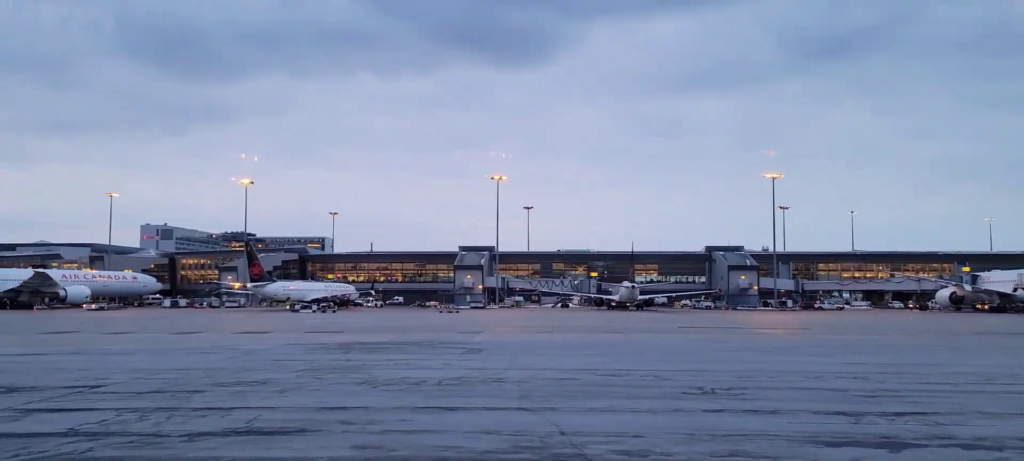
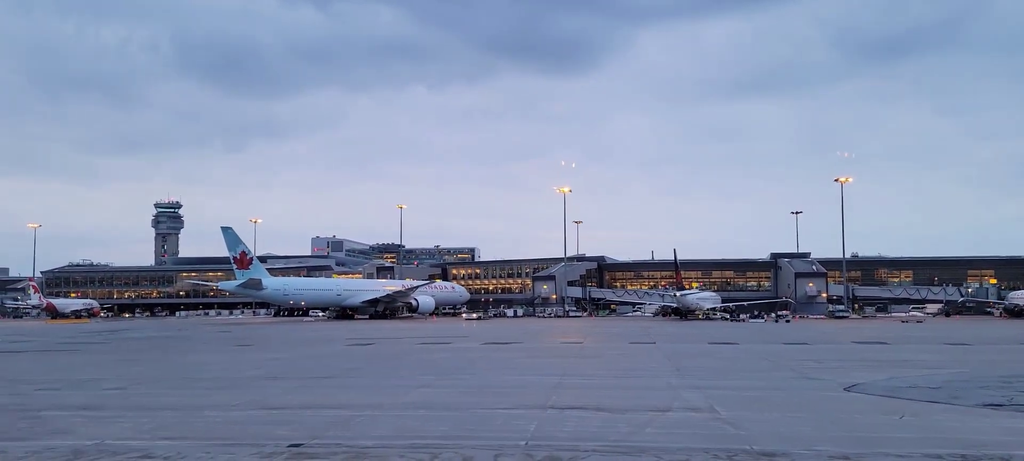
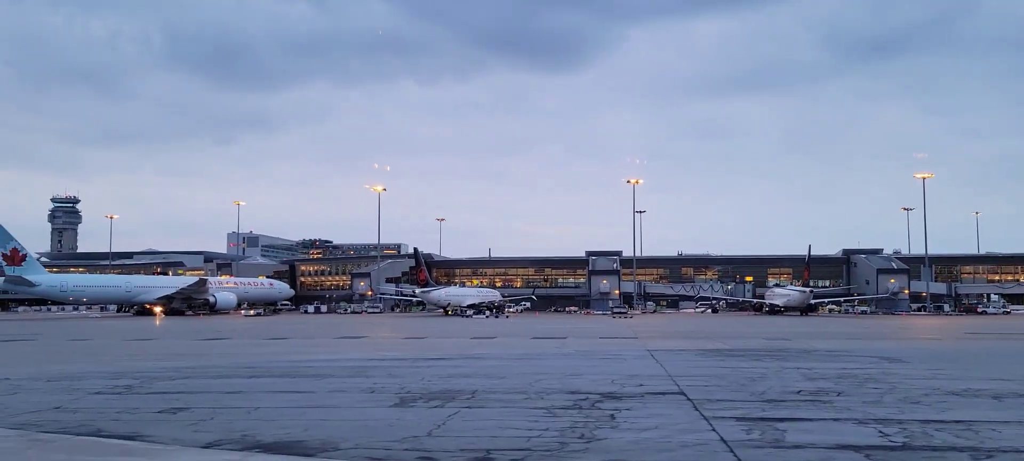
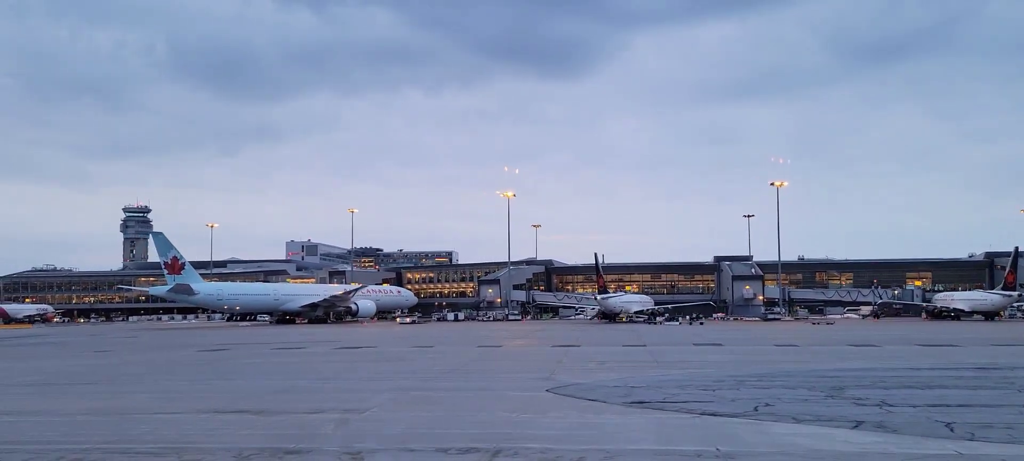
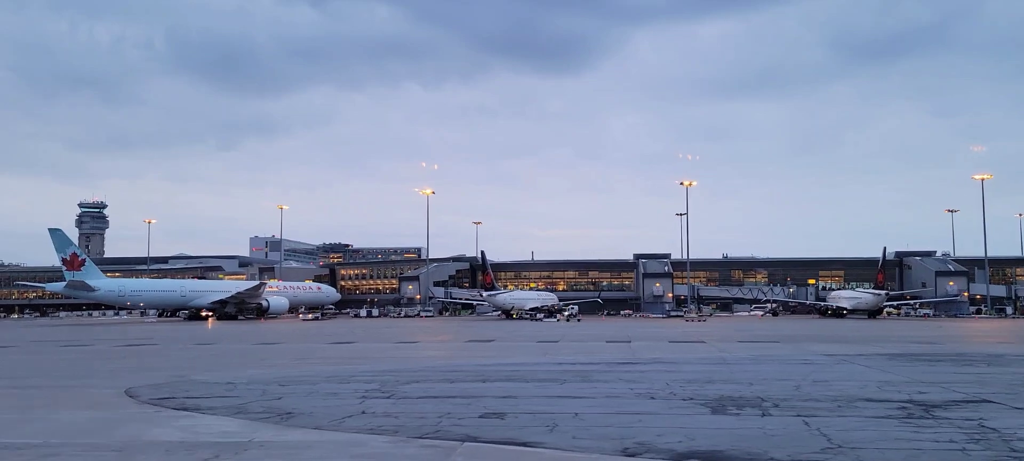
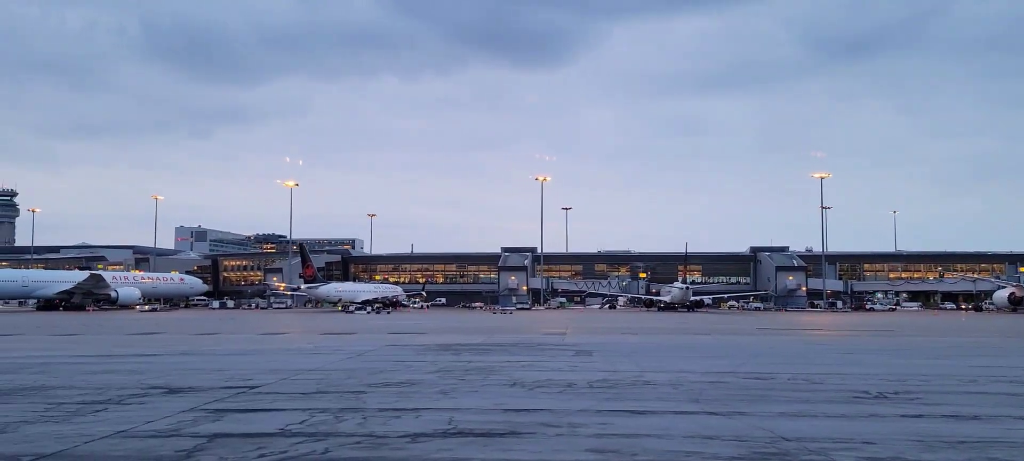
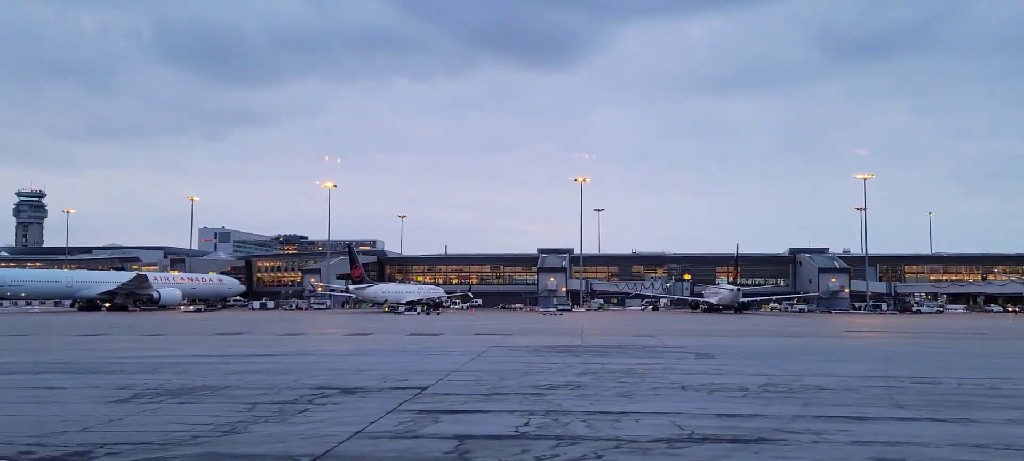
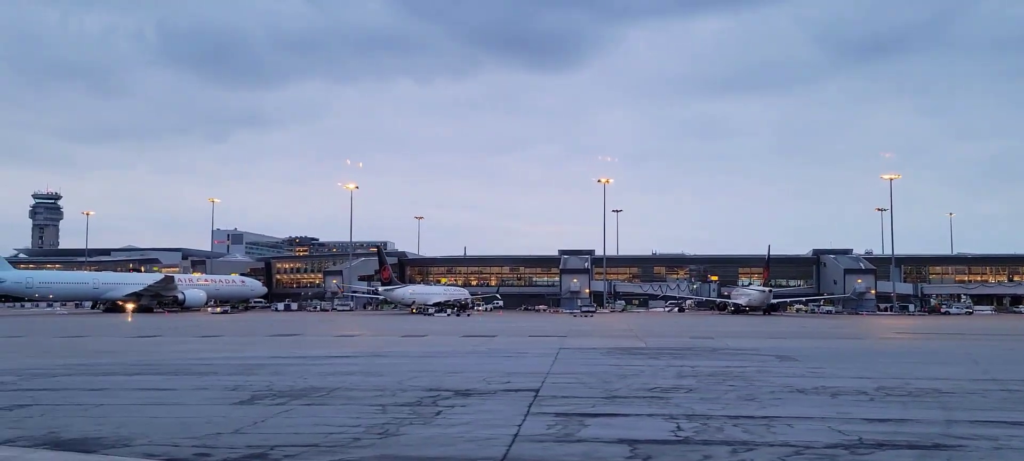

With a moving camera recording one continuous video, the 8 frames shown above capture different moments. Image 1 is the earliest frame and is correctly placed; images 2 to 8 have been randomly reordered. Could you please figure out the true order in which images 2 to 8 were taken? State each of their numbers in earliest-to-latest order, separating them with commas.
6, 7, 8, 3, 5, 4, 2
